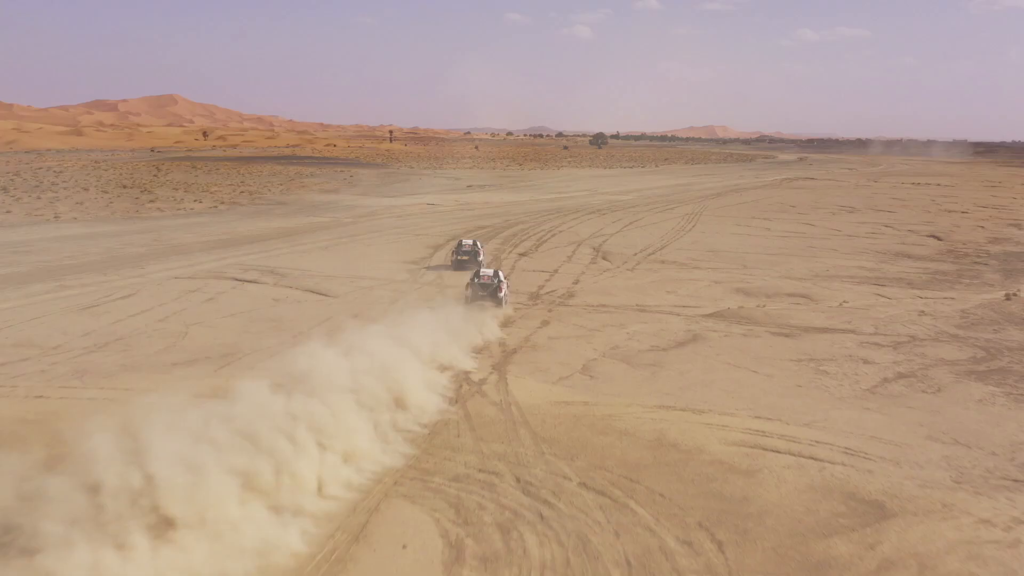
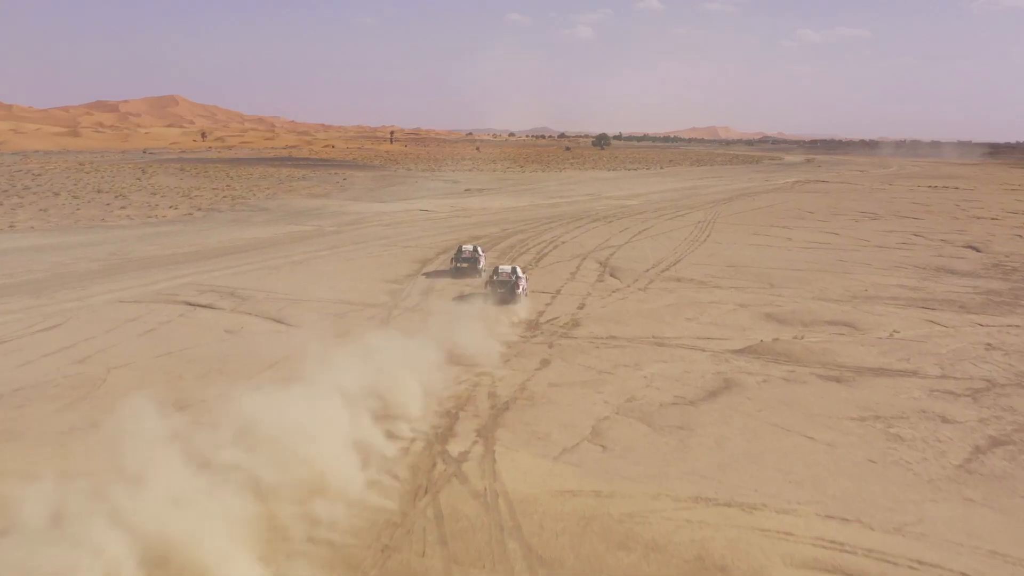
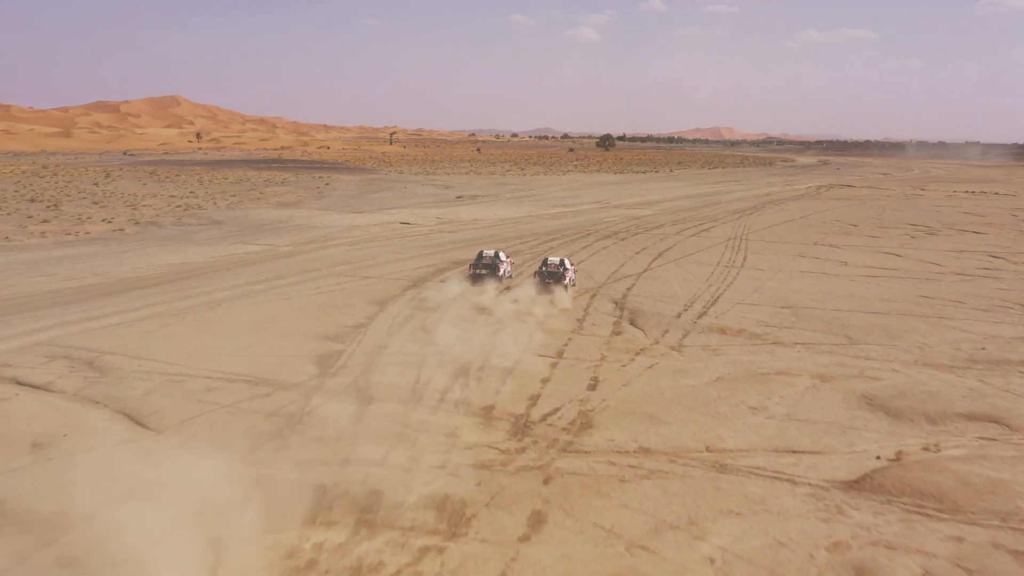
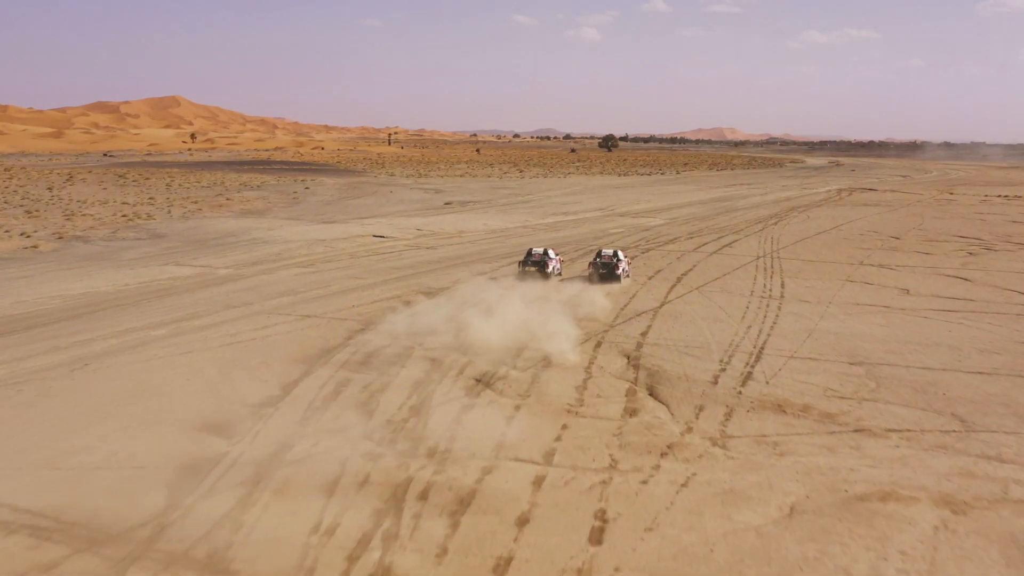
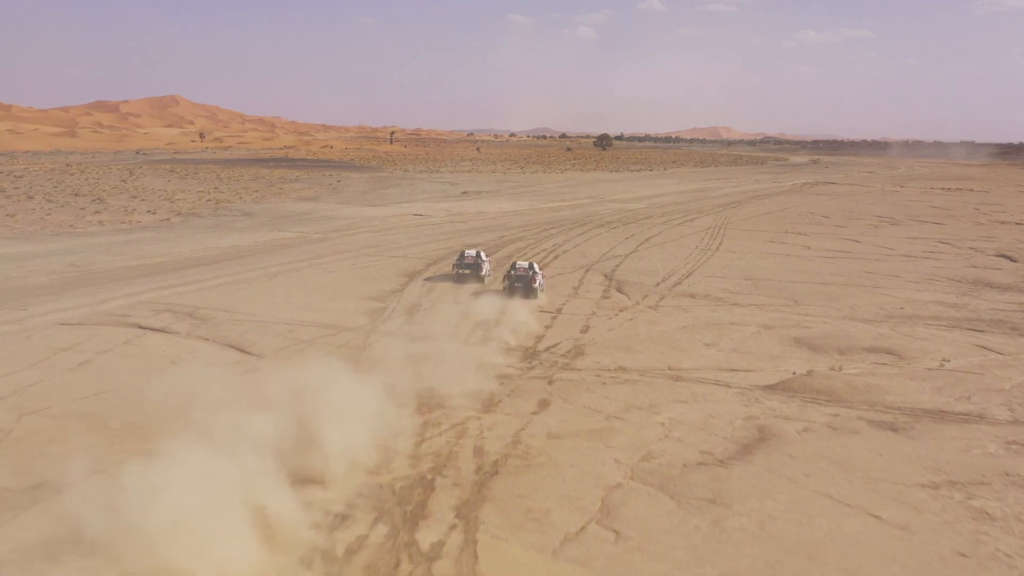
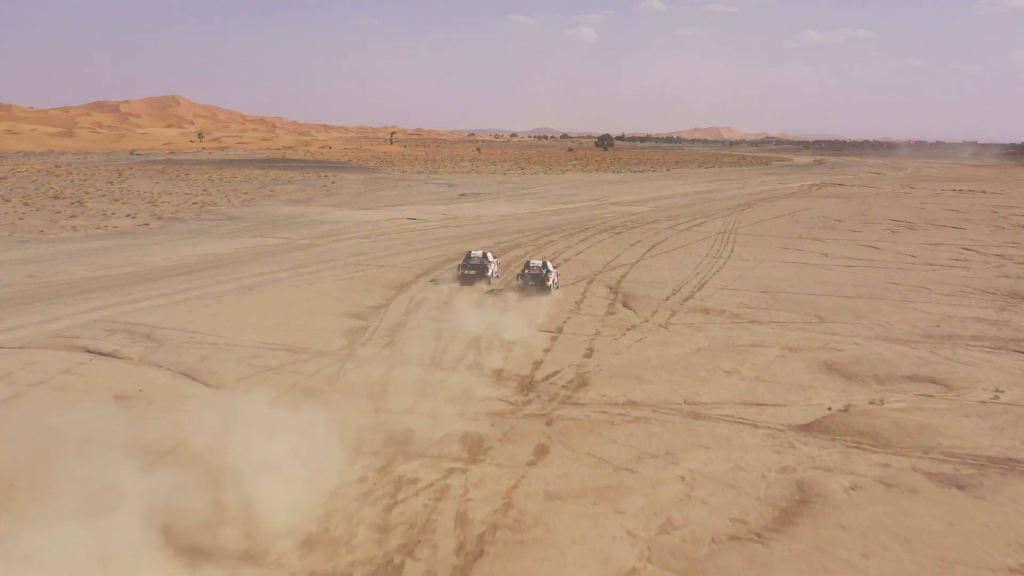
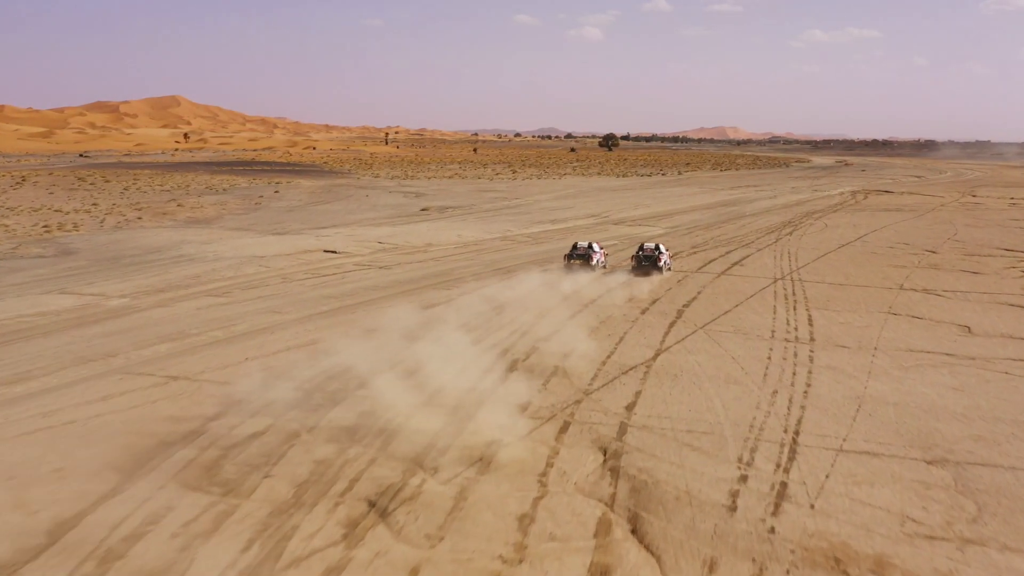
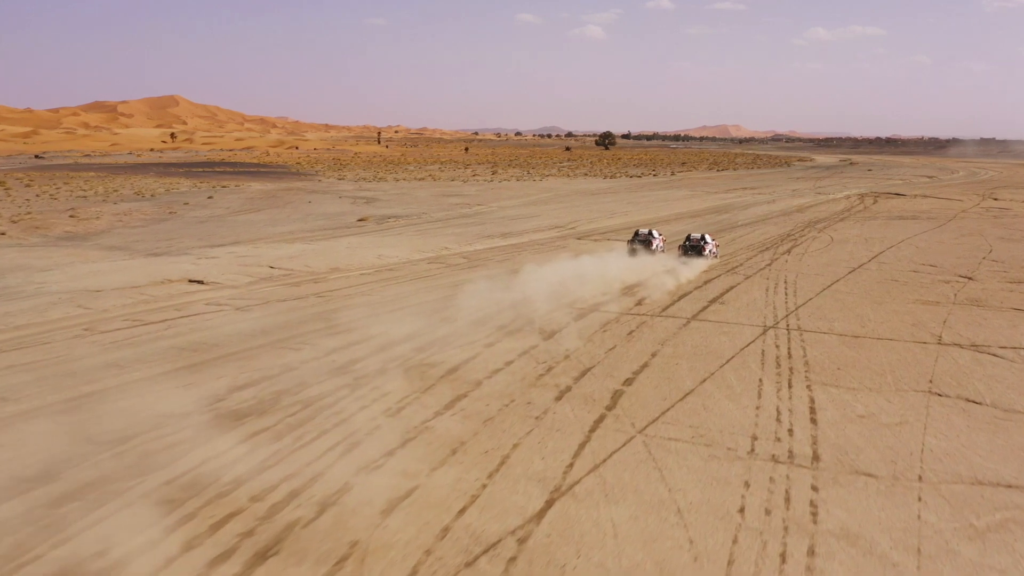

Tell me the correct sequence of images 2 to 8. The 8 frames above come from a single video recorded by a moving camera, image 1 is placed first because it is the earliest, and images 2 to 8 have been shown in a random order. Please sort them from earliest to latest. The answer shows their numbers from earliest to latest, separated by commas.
2, 5, 6, 3, 4, 7, 8
